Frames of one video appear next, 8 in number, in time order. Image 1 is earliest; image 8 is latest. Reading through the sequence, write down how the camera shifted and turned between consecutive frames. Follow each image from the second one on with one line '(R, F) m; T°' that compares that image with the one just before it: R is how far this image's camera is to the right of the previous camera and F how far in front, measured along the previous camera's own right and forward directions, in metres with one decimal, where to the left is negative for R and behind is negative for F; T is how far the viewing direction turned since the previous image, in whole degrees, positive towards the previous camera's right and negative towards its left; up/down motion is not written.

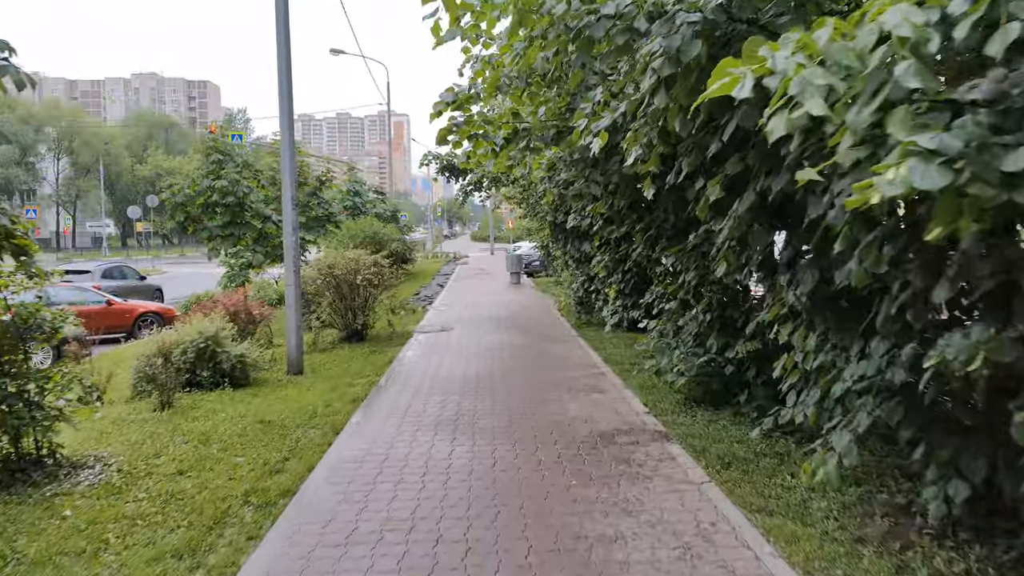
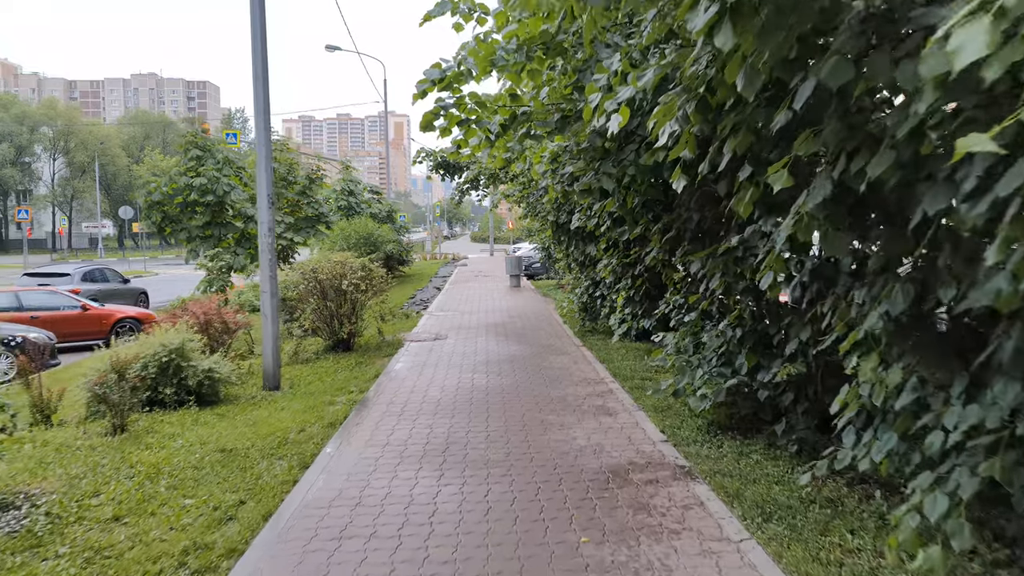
(0.0, +0.8) m; 0°
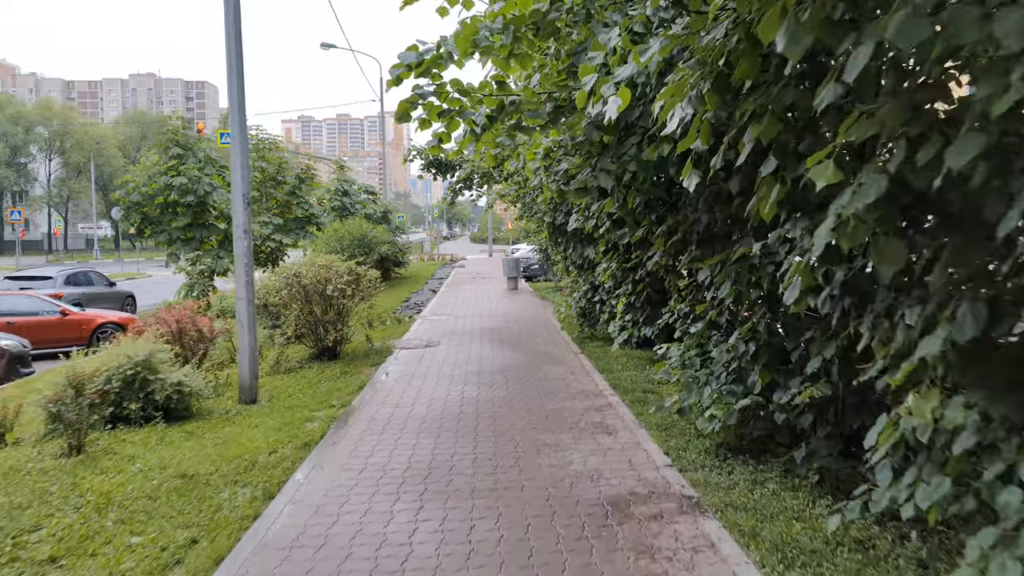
(+0.1, +0.5) m; 0°
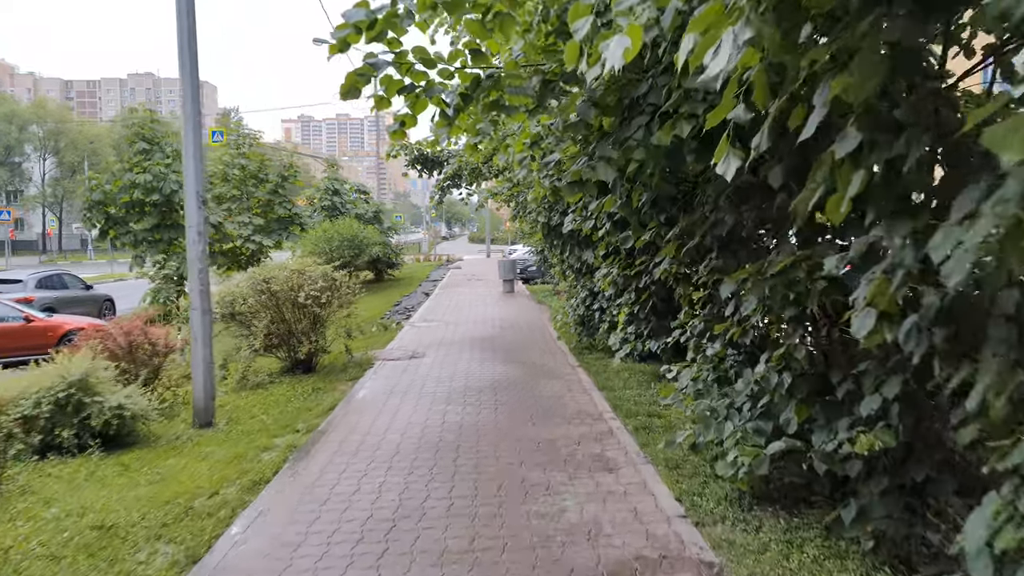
(+0.2, +0.8) m; 0°
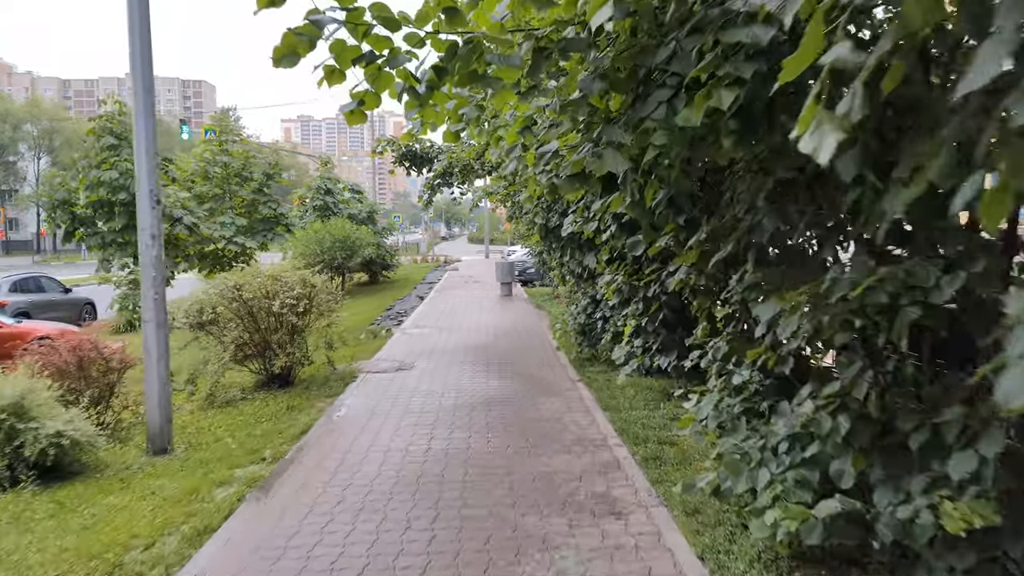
(+0.1, +0.7) m; 0°
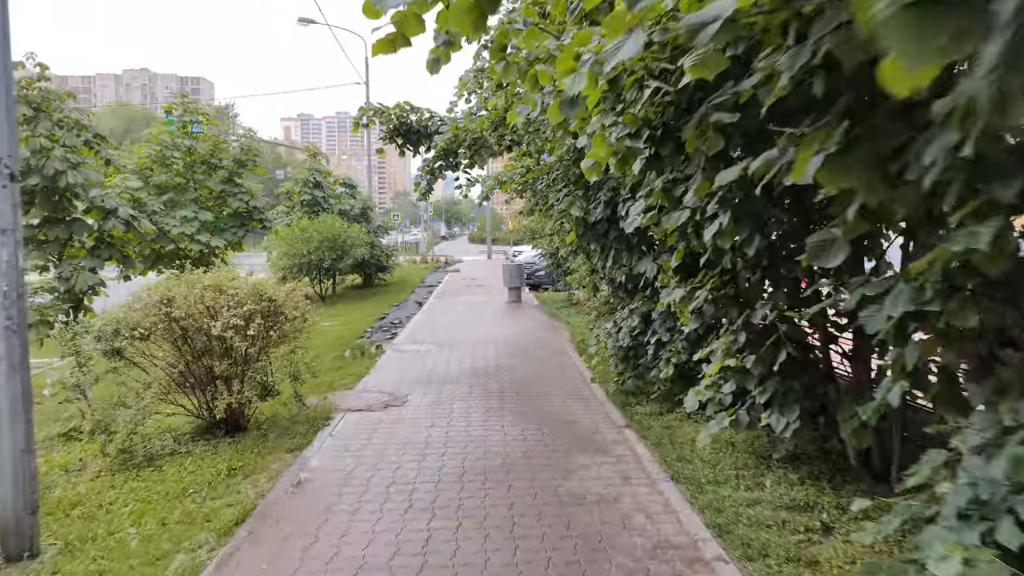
(-0.3, +2.0) m; 0°
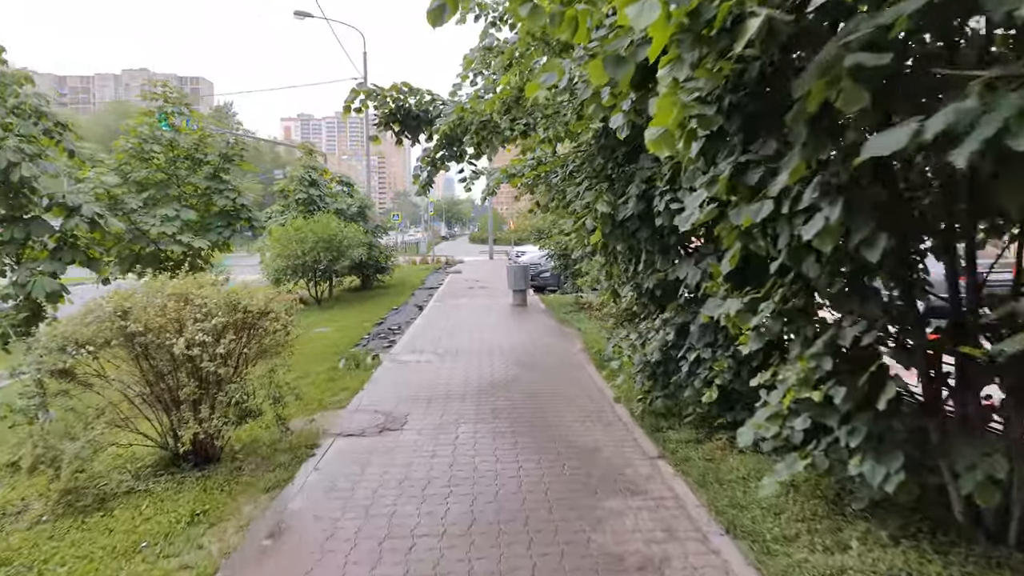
(-0.2, +0.8) m; 0°
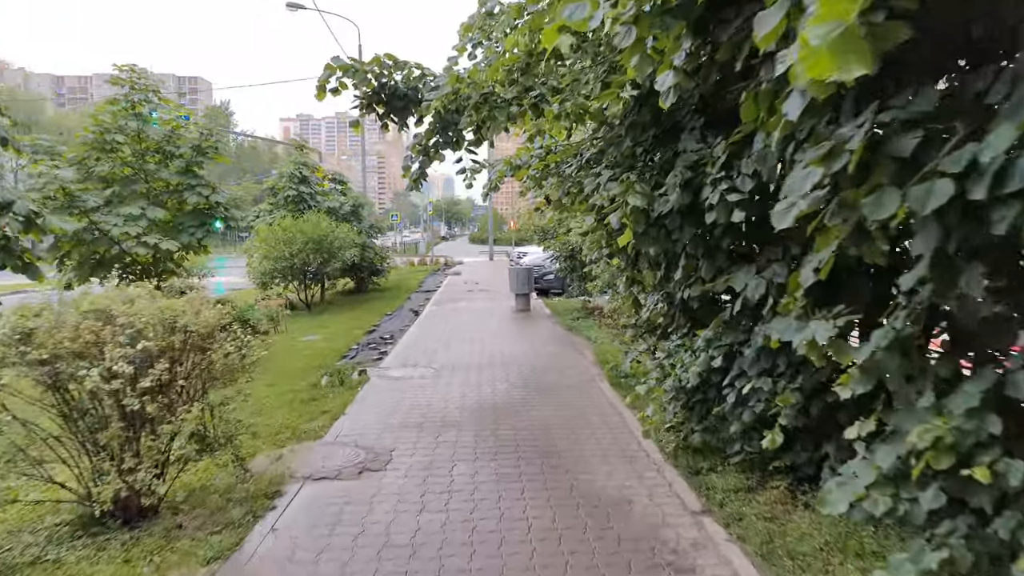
(-0.1, +1.0) m; 0°
